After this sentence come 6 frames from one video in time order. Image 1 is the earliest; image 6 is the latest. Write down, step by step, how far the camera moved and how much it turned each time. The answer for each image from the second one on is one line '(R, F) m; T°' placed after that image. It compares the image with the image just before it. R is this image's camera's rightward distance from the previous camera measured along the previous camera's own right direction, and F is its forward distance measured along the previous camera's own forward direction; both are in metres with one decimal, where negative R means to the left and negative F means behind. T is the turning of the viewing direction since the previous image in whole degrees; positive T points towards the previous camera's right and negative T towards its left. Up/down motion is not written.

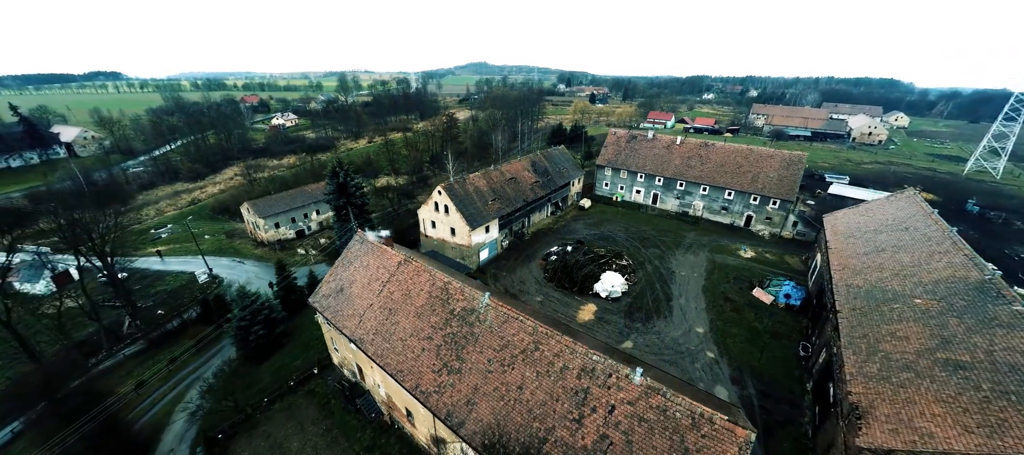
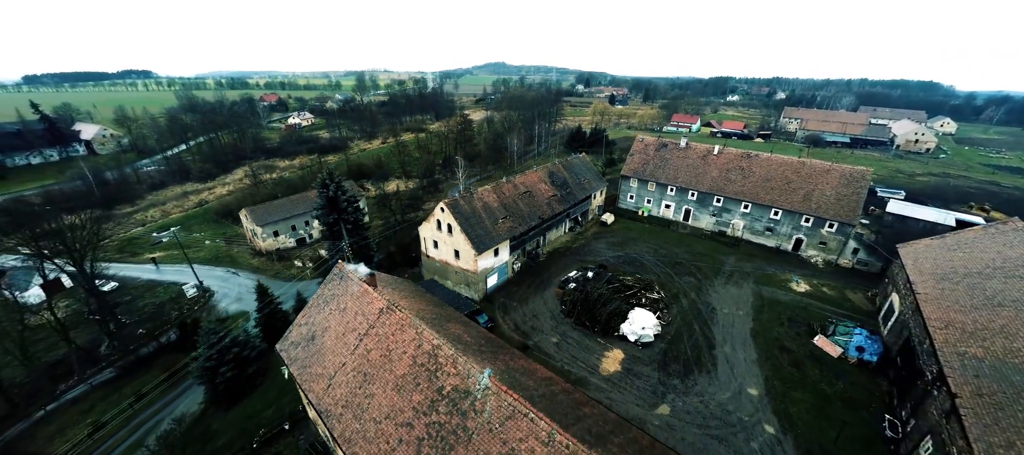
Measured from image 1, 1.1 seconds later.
(+0.1, +3.6) m; -3°
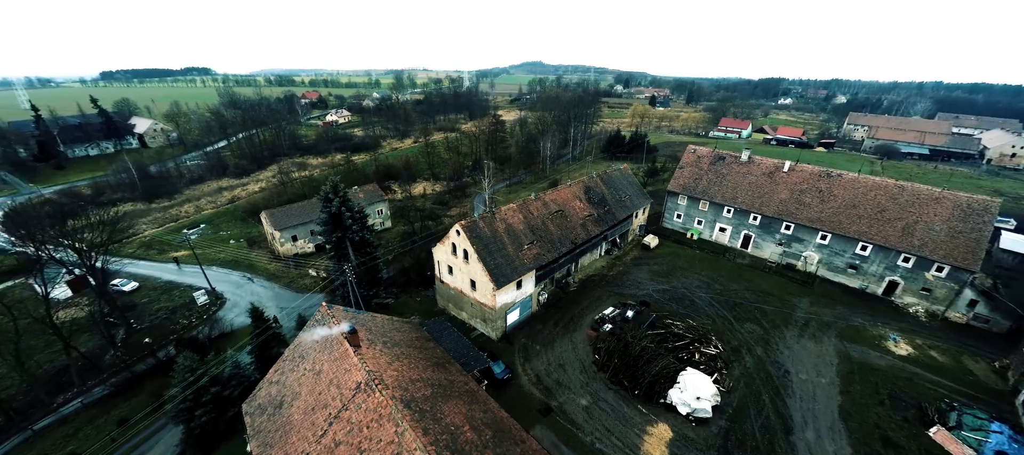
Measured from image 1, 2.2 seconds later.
(+0.1, +3.6) m; -5°
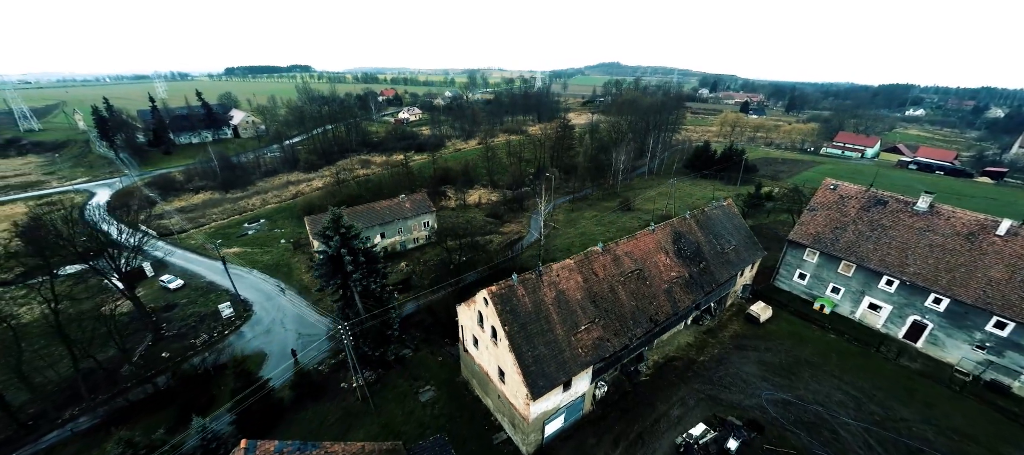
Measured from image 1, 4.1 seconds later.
(0.0, +6.1) m; -10°
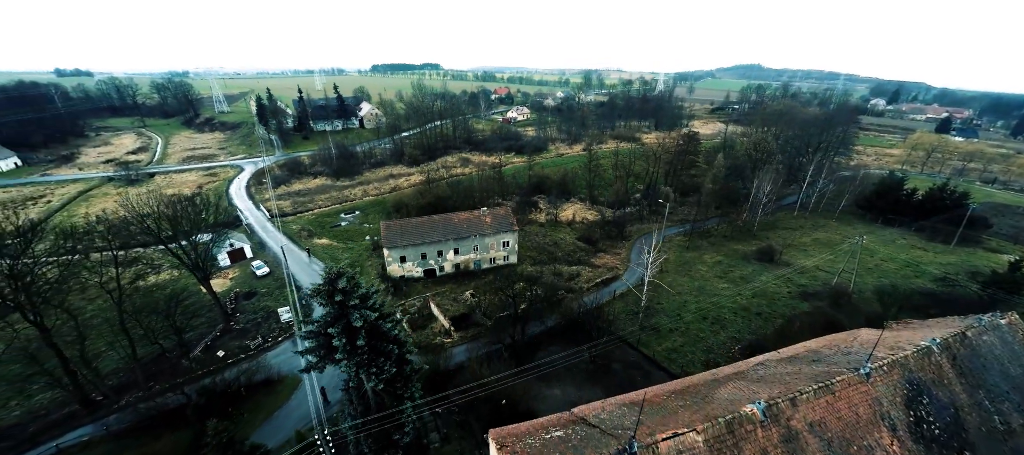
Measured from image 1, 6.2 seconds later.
(0.0, +6.6) m; -16°
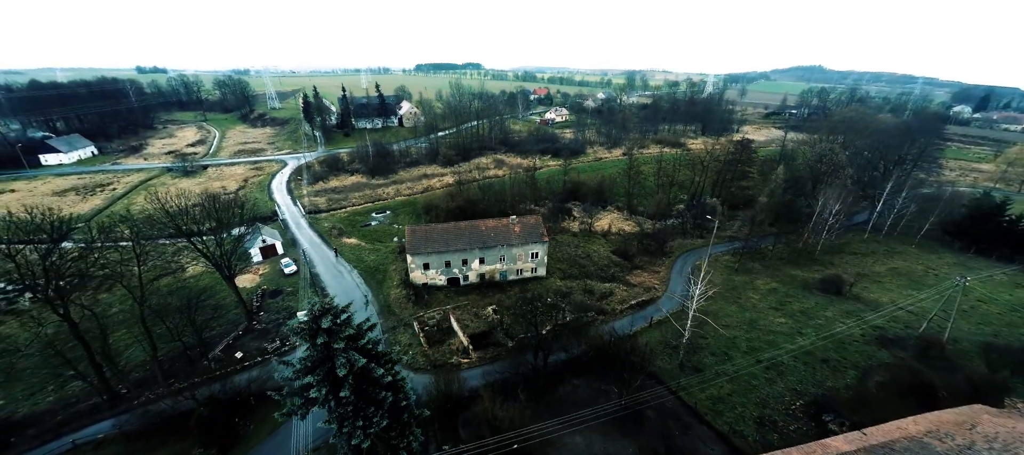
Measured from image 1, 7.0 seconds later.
(+0.3, +2.1) m; -6°
